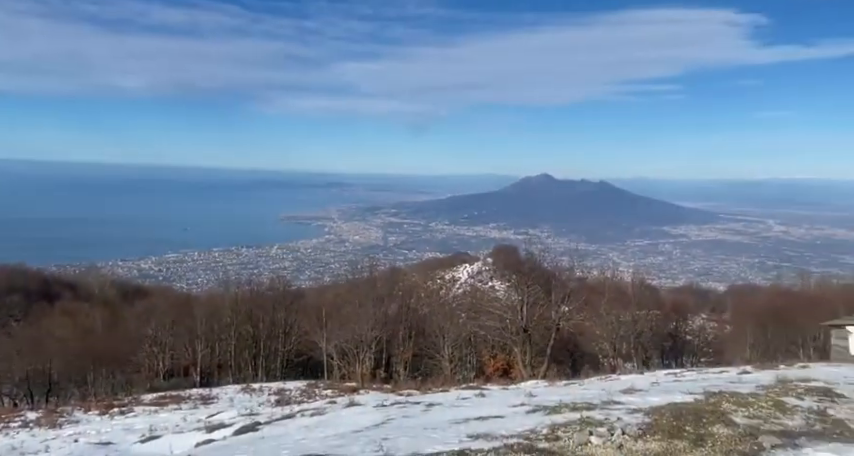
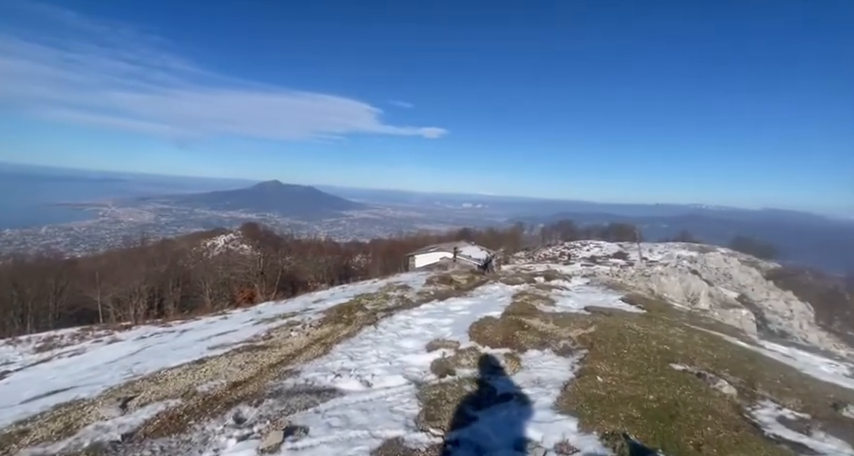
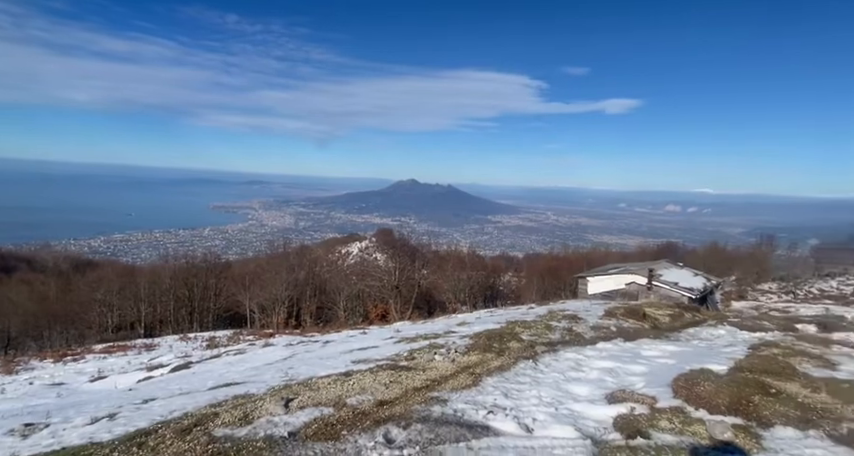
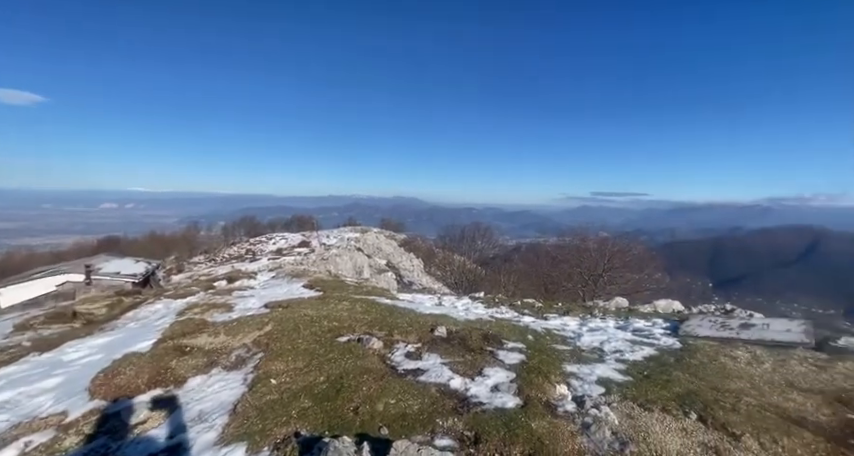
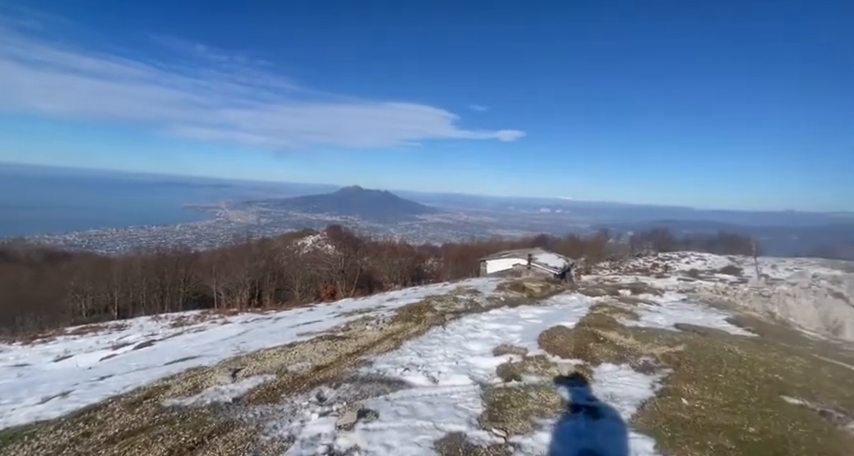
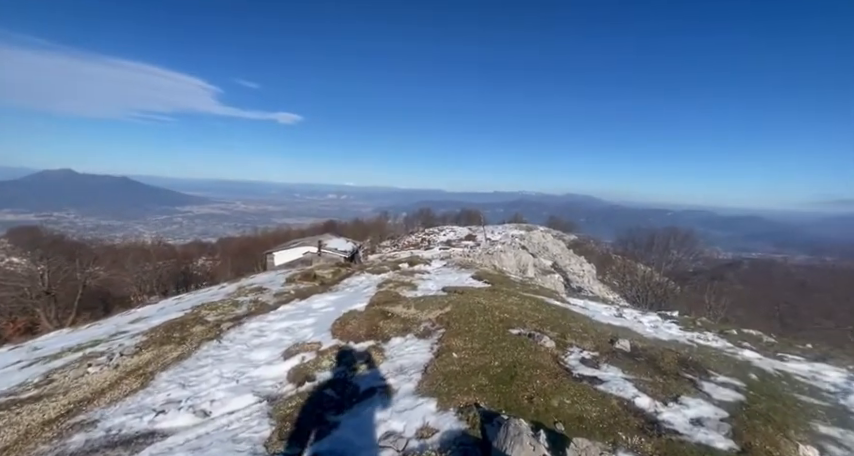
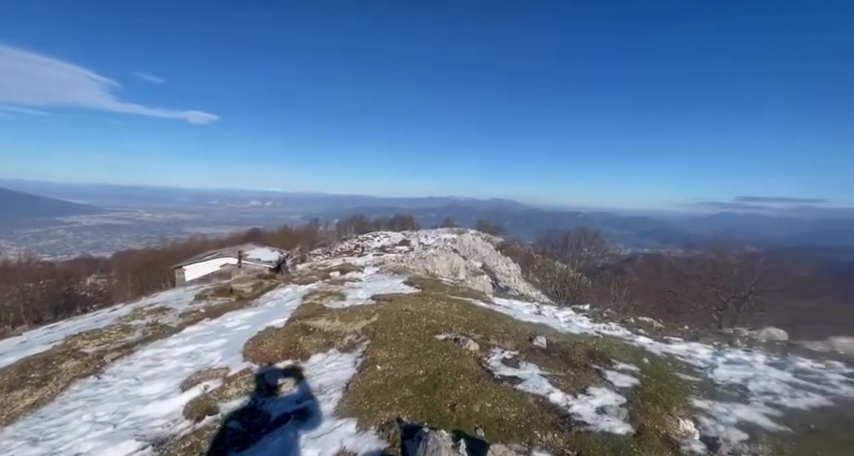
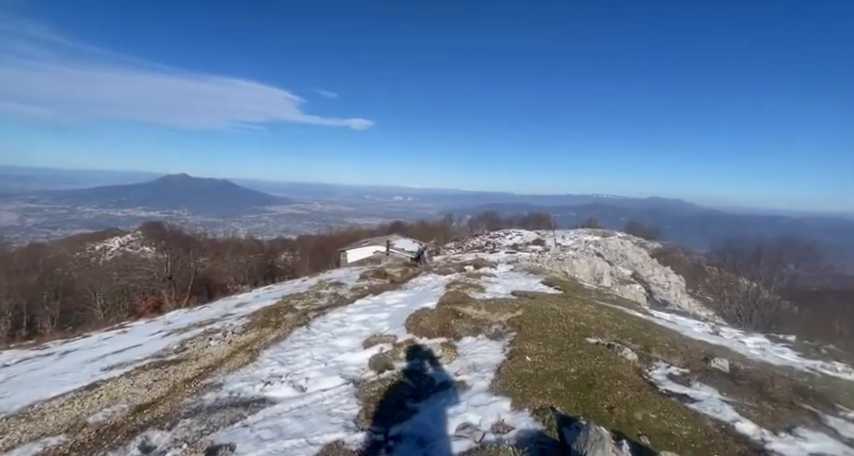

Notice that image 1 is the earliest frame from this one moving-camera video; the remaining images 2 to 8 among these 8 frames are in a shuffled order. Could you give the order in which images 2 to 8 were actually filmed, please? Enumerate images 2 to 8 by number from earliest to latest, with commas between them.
3, 5, 2, 8, 6, 7, 4
